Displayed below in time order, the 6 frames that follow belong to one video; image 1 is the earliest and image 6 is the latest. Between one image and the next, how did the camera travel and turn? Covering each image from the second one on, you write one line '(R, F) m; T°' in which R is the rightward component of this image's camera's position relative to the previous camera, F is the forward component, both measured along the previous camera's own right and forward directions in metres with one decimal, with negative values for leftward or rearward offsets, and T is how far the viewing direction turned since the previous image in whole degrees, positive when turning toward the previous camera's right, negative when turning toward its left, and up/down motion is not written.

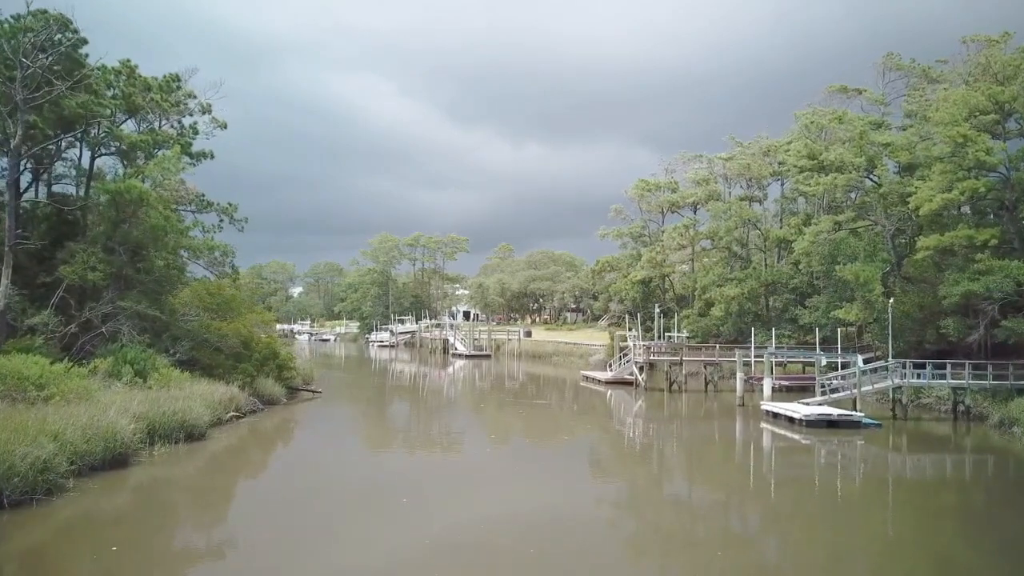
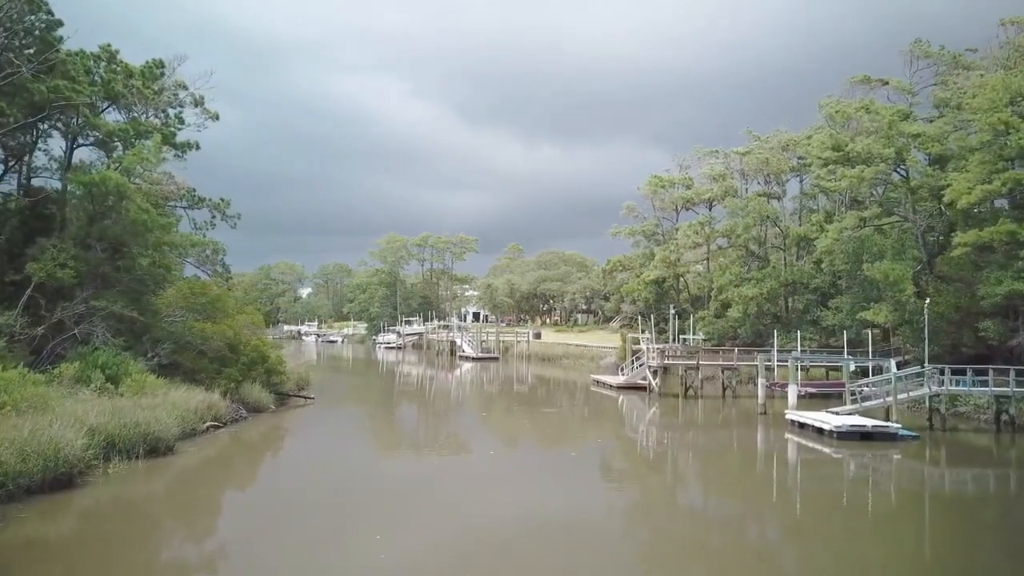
(+0.2, +1.4) m; -1°
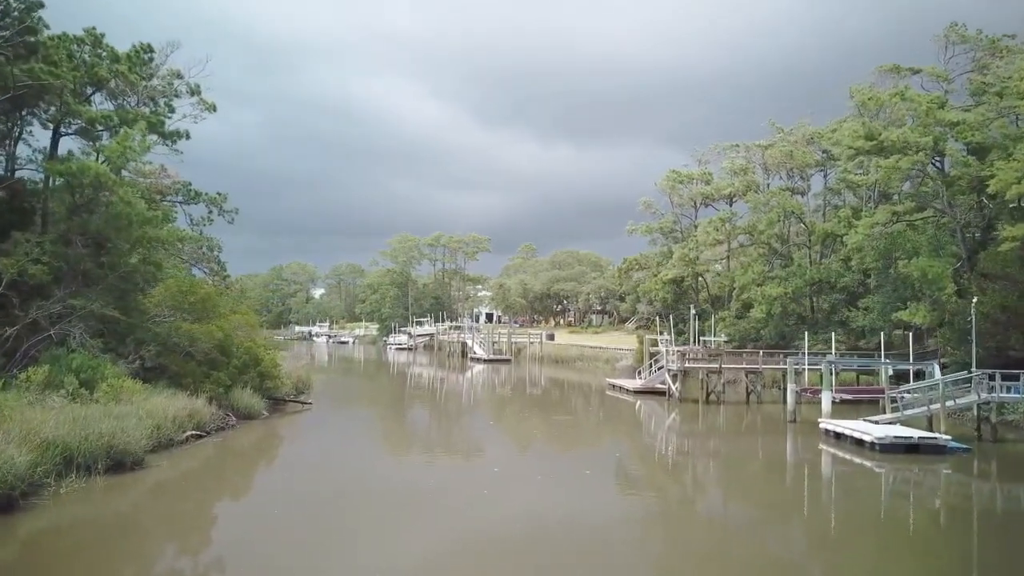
(+0.1, +1.4) m; -1°
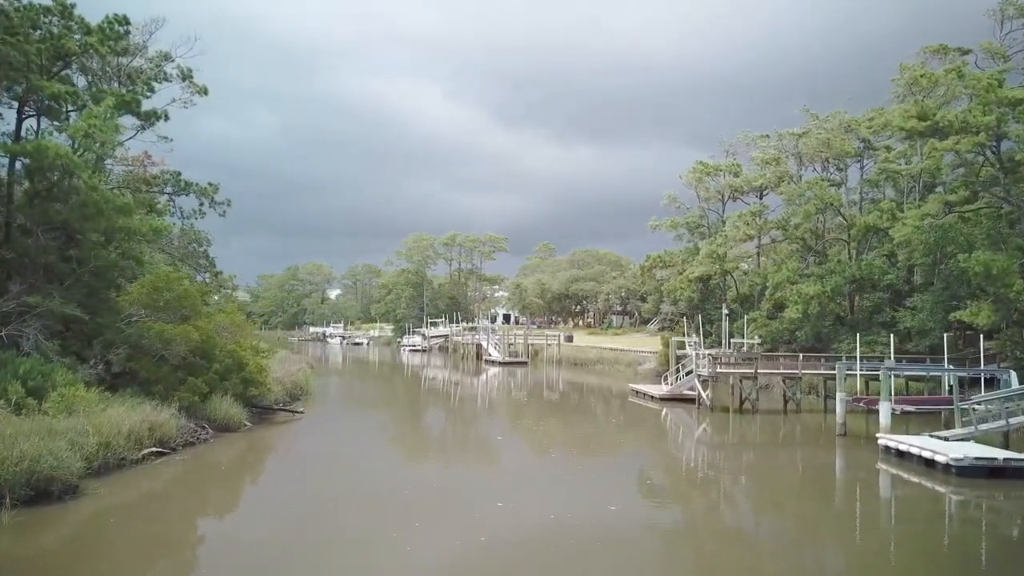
(+0.2, +2.1) m; -2°
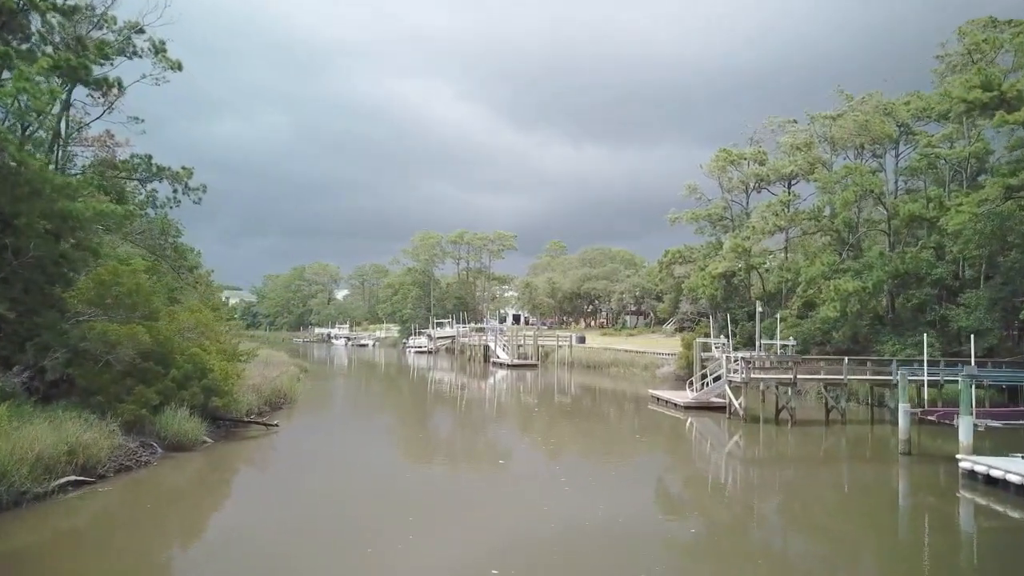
(+0.1, +2.5) m; -1°
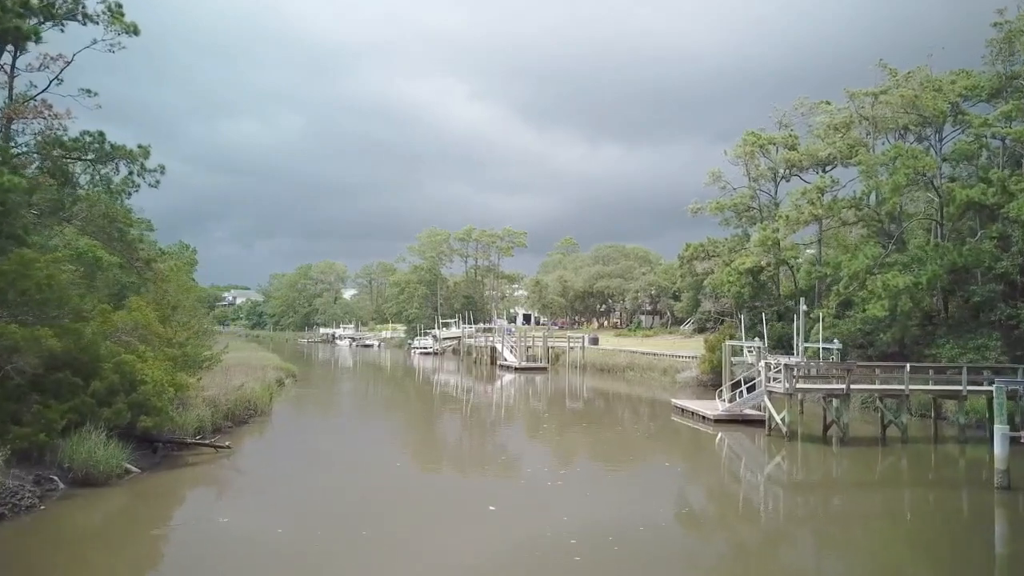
(+0.2, +2.8) m; -1°
